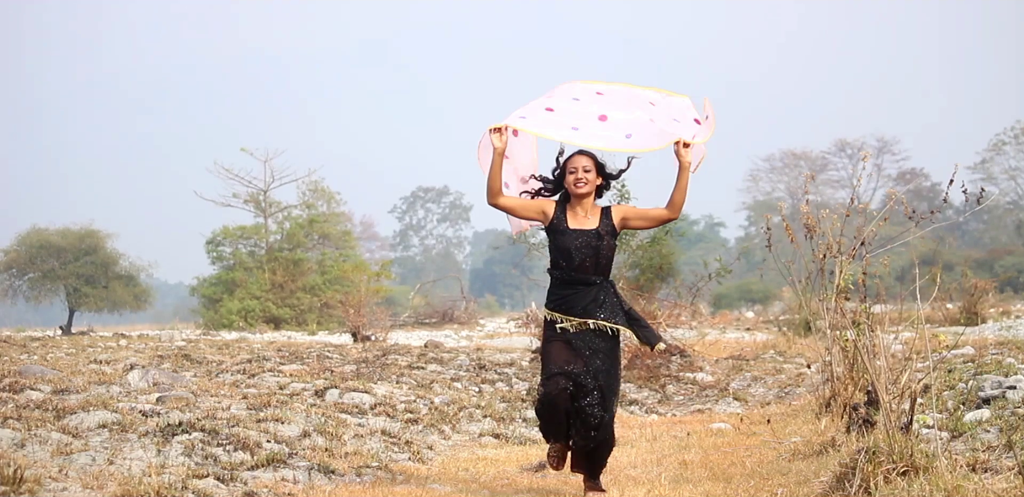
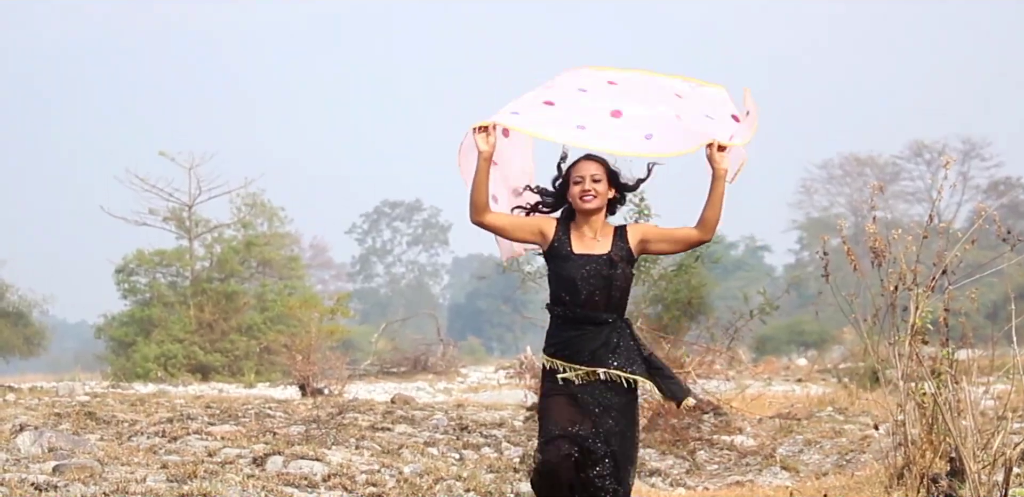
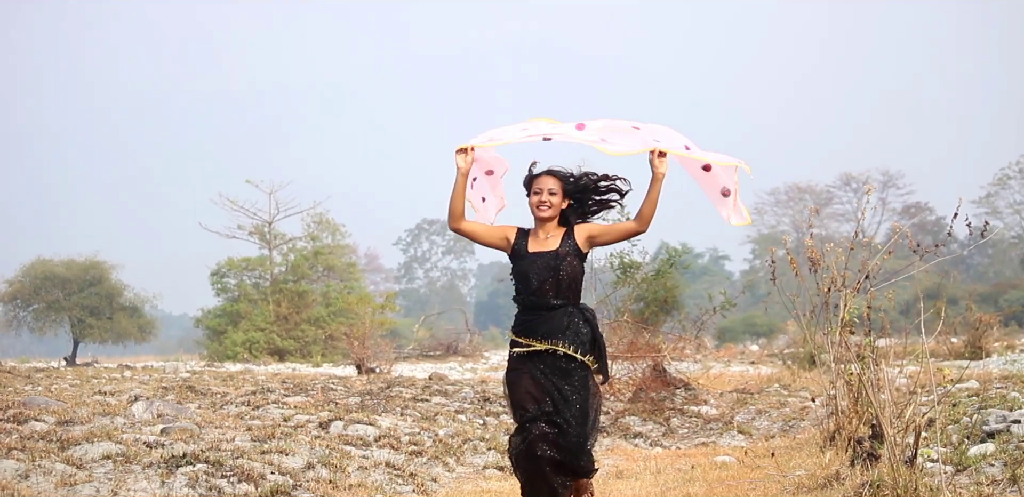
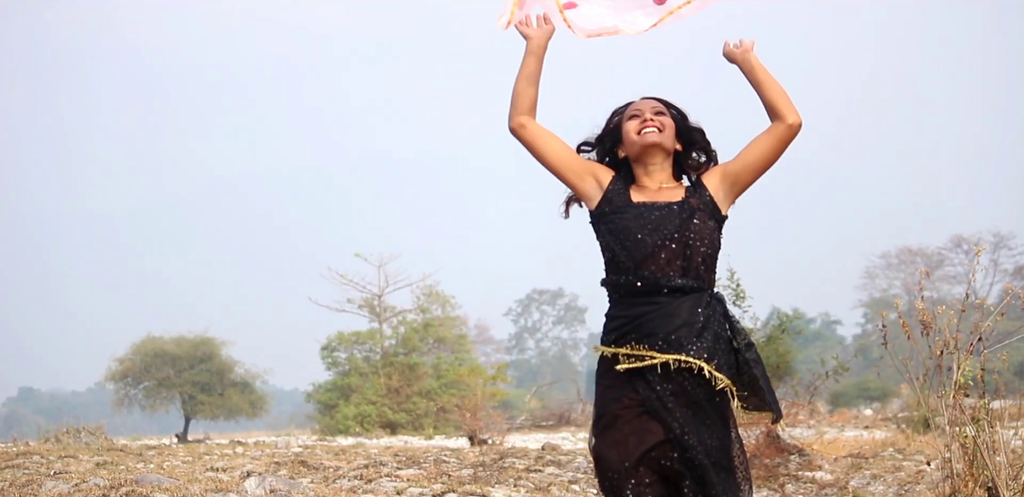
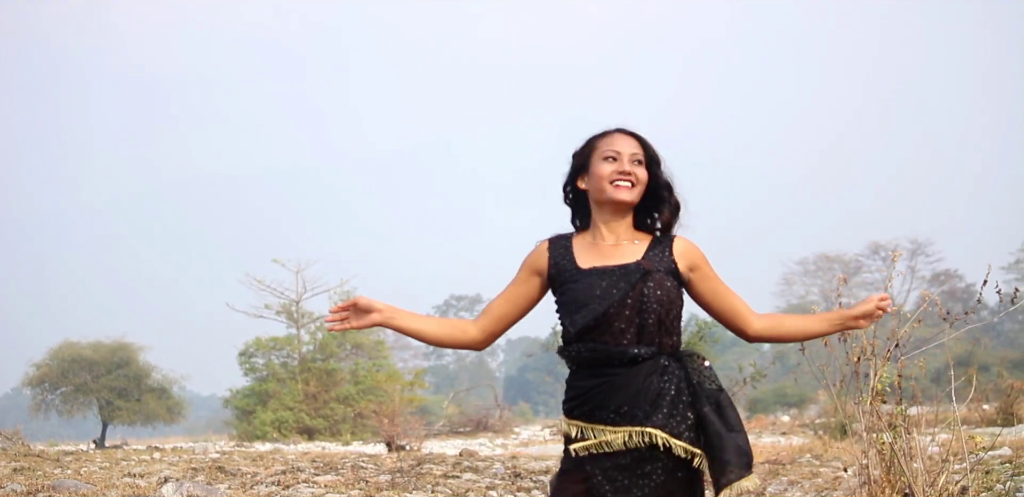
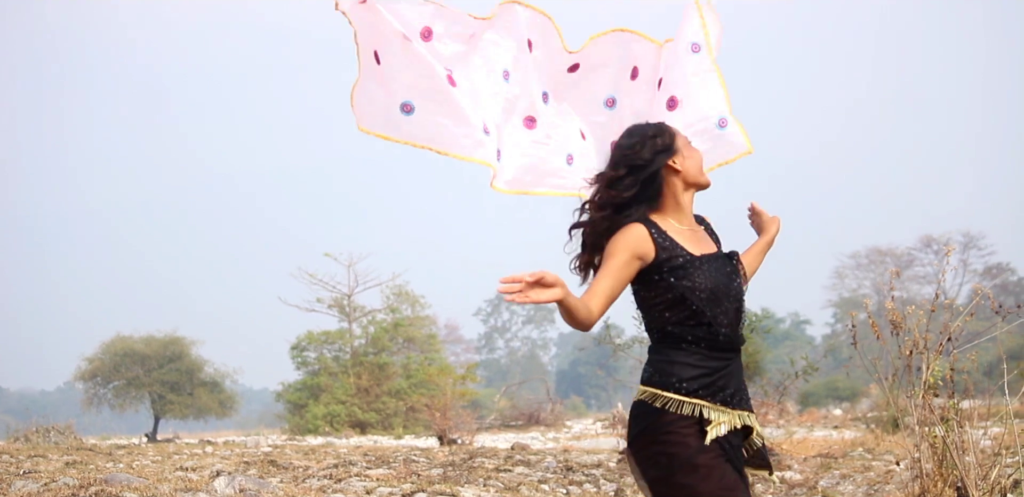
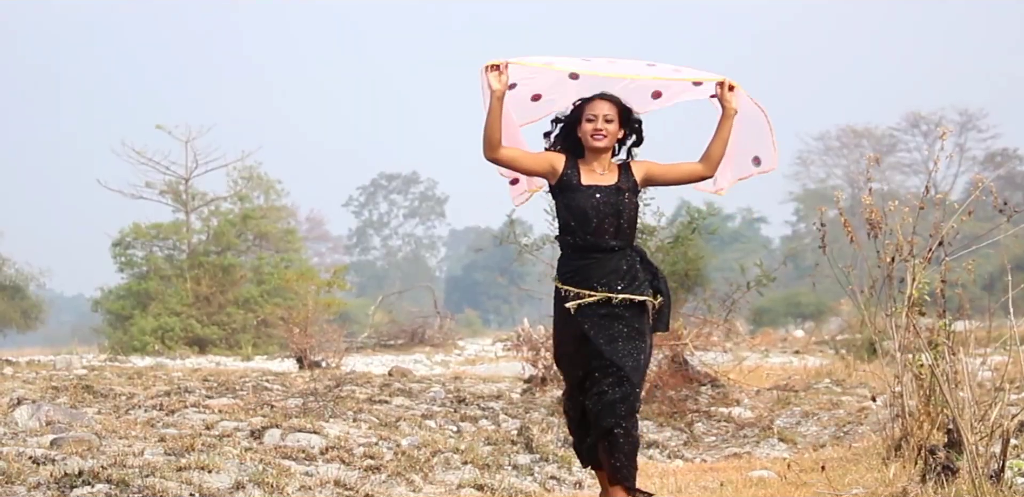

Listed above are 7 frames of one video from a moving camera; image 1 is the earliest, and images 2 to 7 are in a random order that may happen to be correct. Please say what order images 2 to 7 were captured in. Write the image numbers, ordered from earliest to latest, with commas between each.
3, 7, 2, 4, 6, 5
